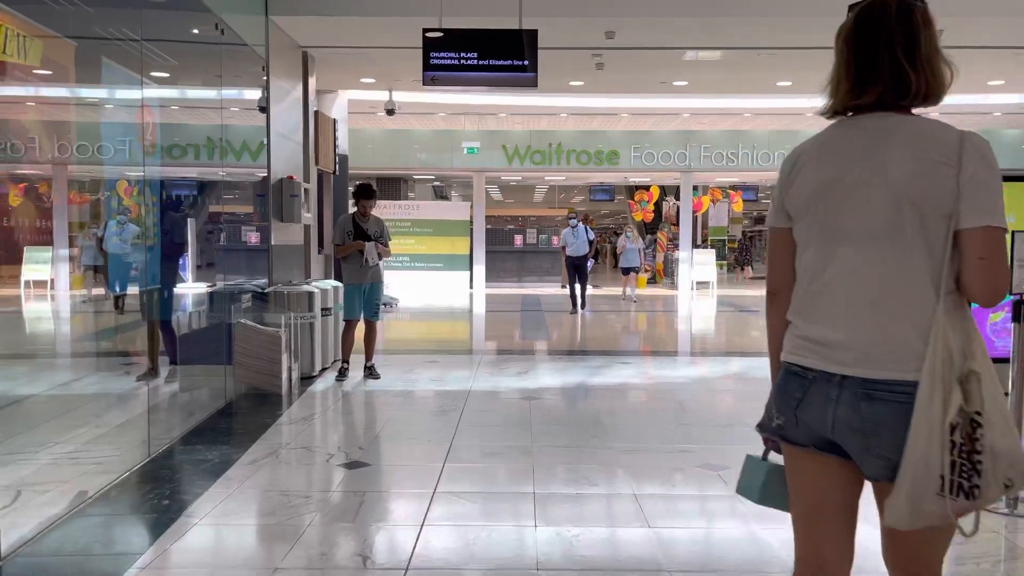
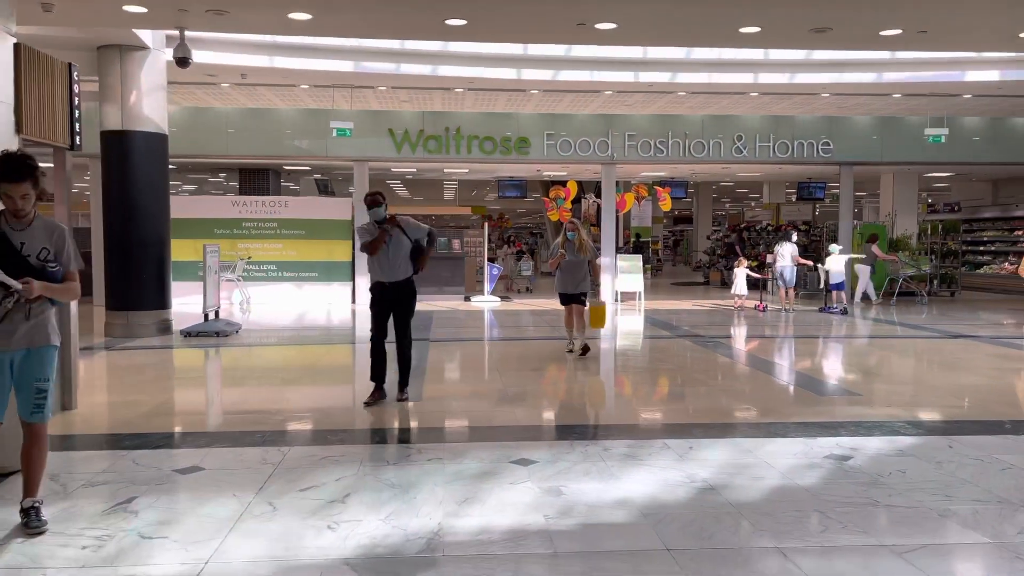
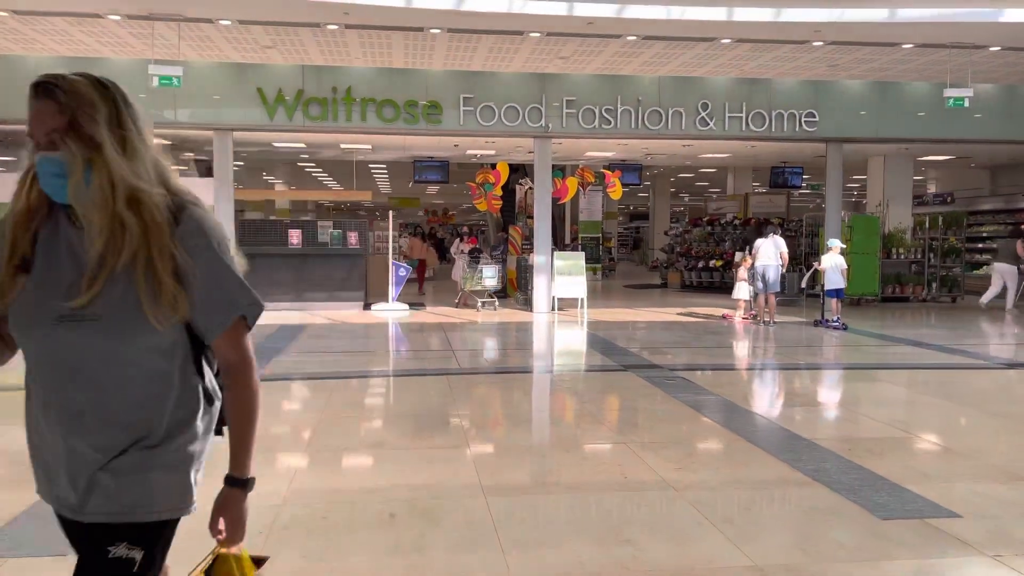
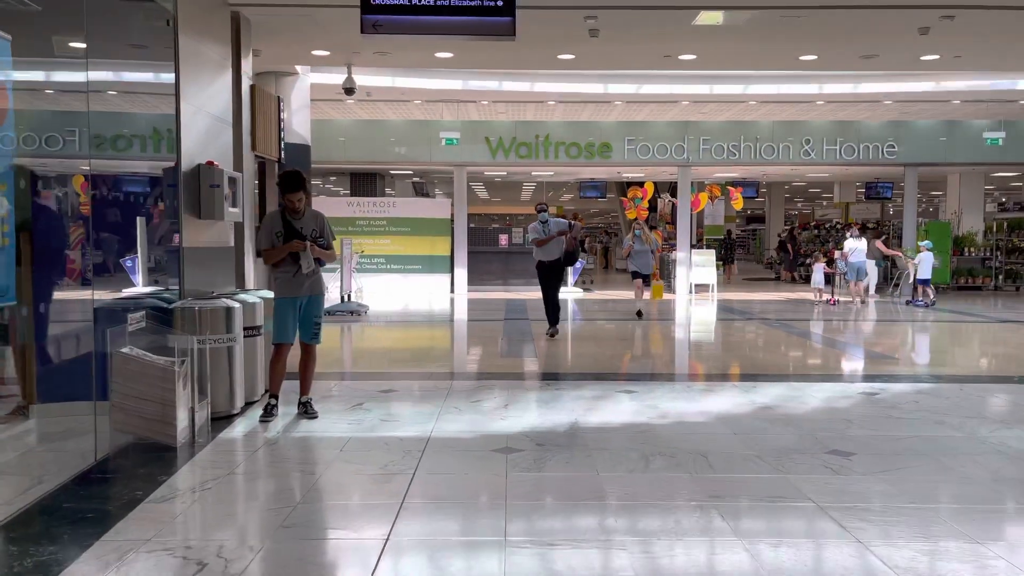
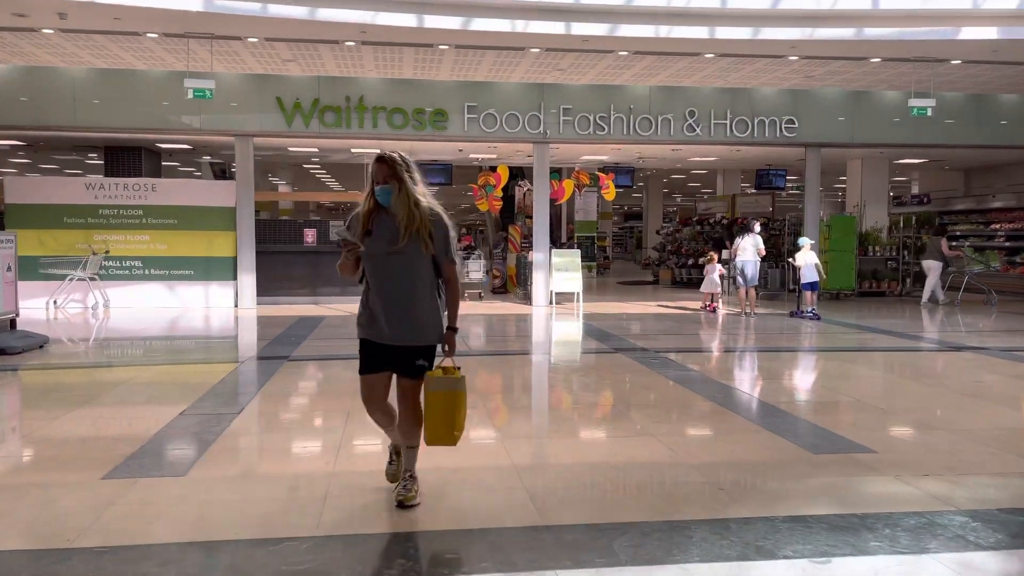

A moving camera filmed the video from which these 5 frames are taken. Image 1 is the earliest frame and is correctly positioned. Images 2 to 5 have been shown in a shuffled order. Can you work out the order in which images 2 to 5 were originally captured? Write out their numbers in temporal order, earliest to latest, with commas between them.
4, 2, 5, 3
